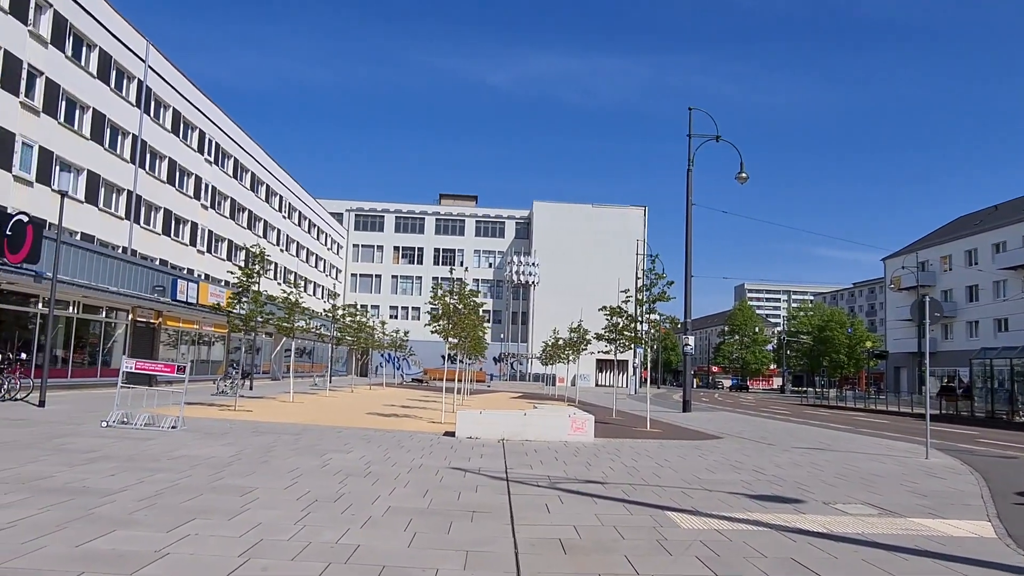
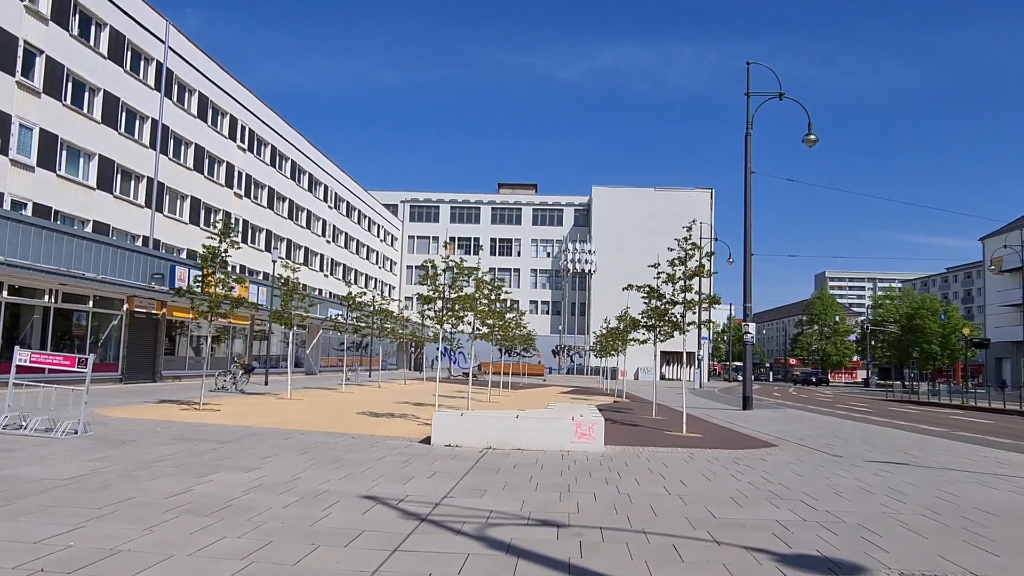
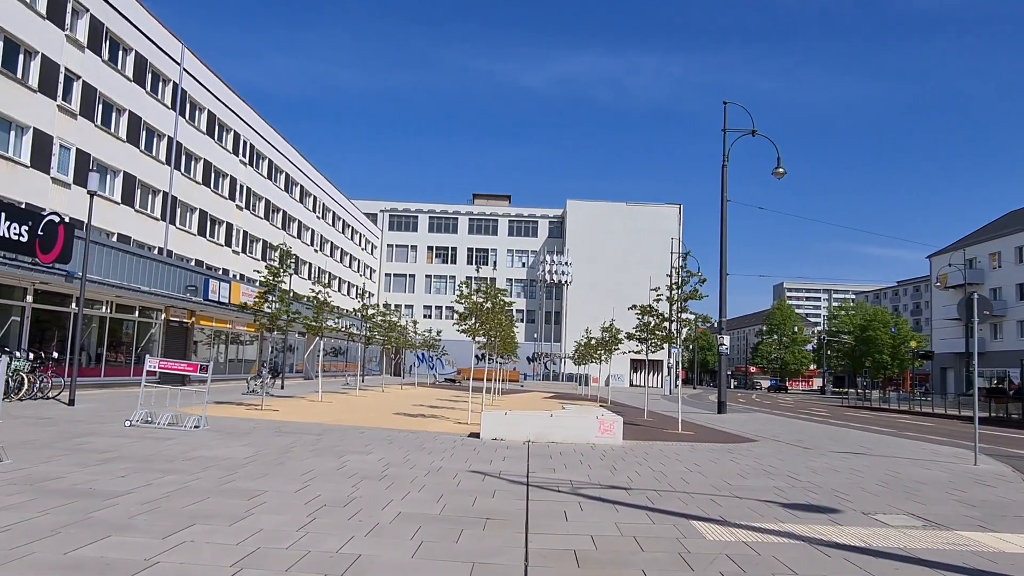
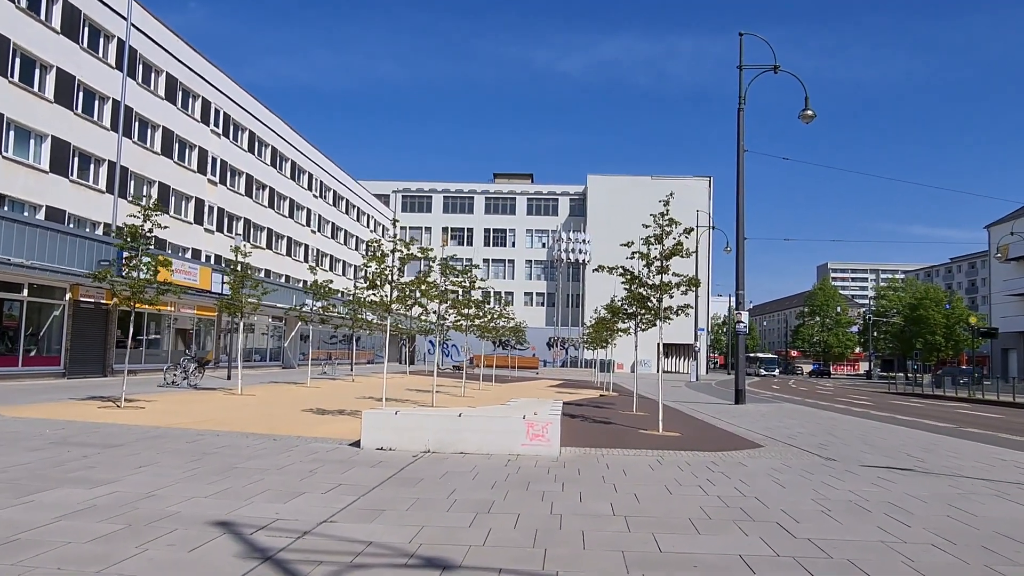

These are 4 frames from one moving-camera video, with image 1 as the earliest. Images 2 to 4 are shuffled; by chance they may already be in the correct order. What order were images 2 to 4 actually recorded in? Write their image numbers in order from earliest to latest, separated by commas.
3, 2, 4
